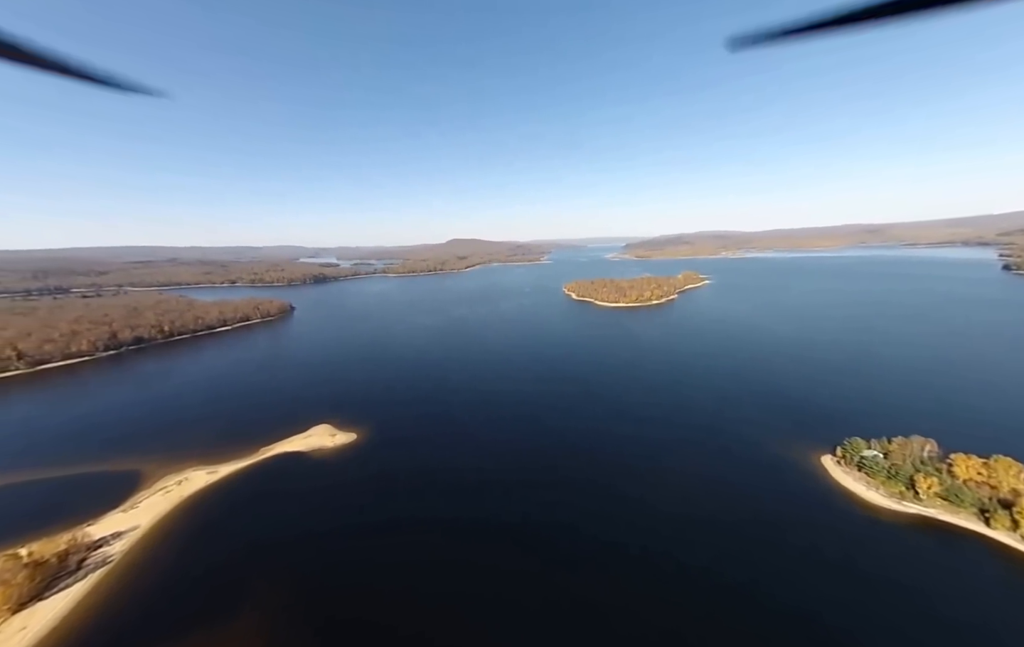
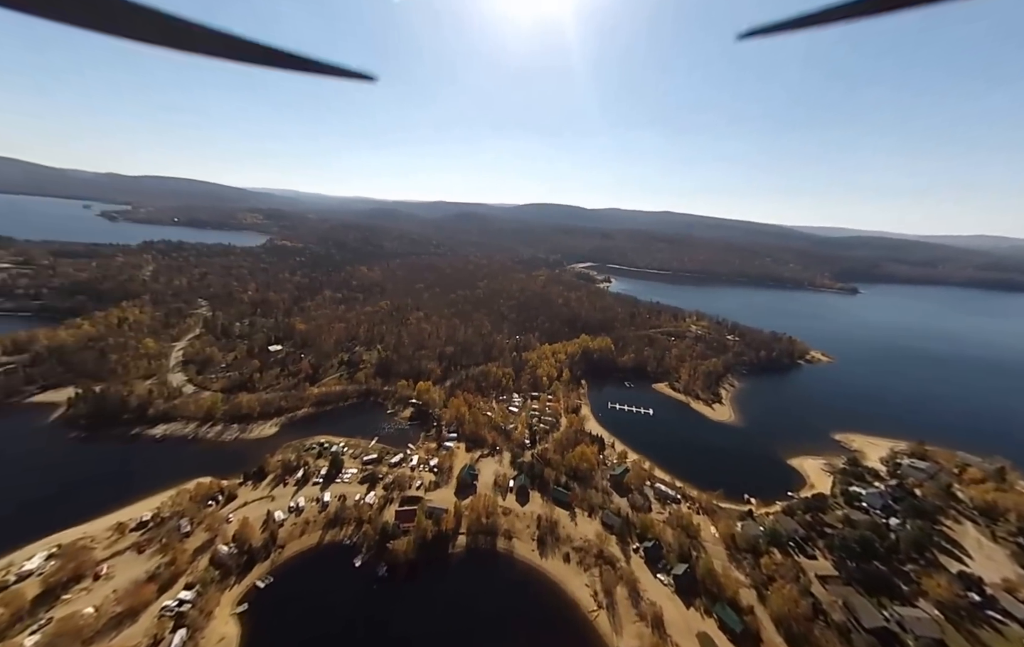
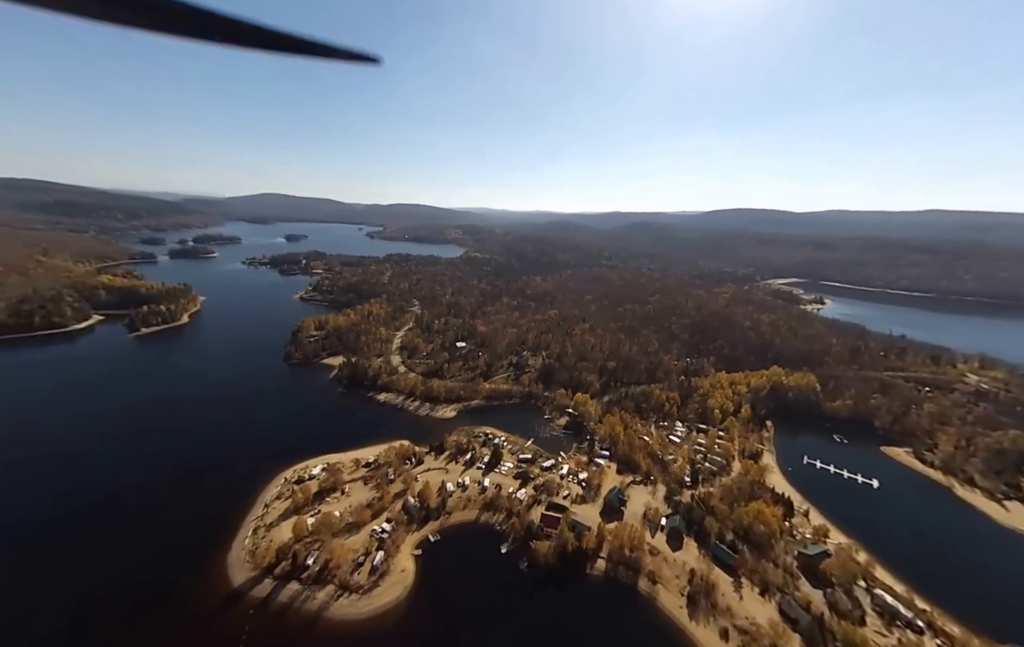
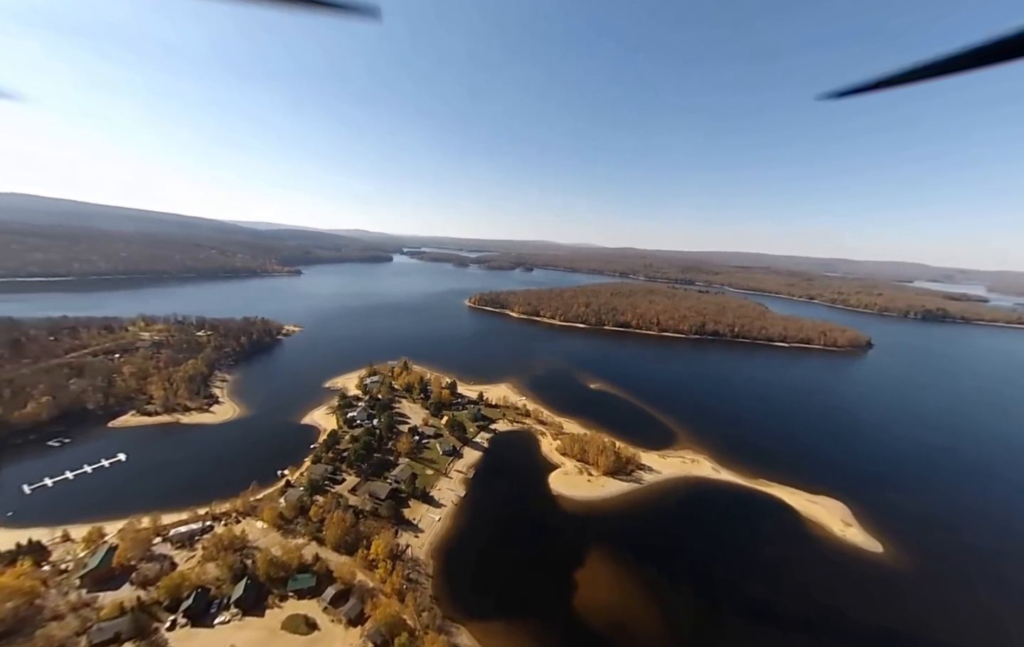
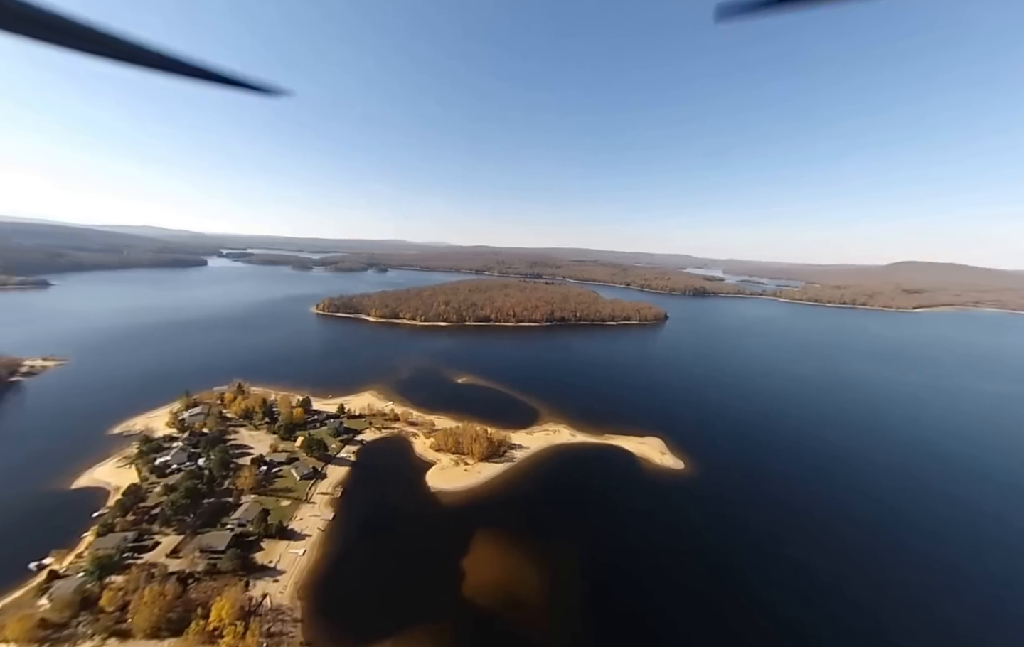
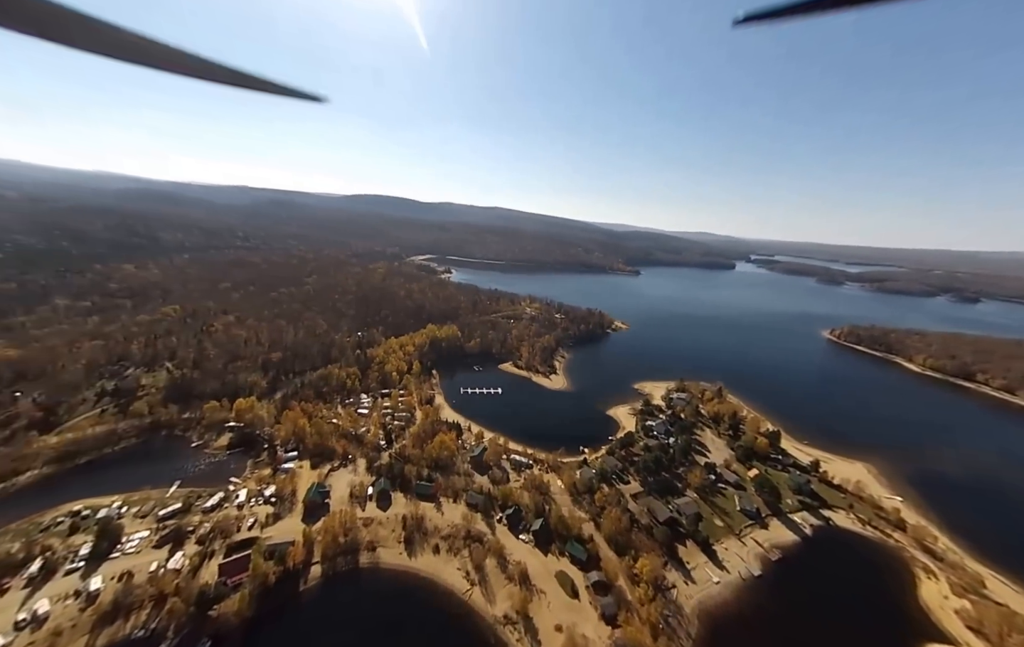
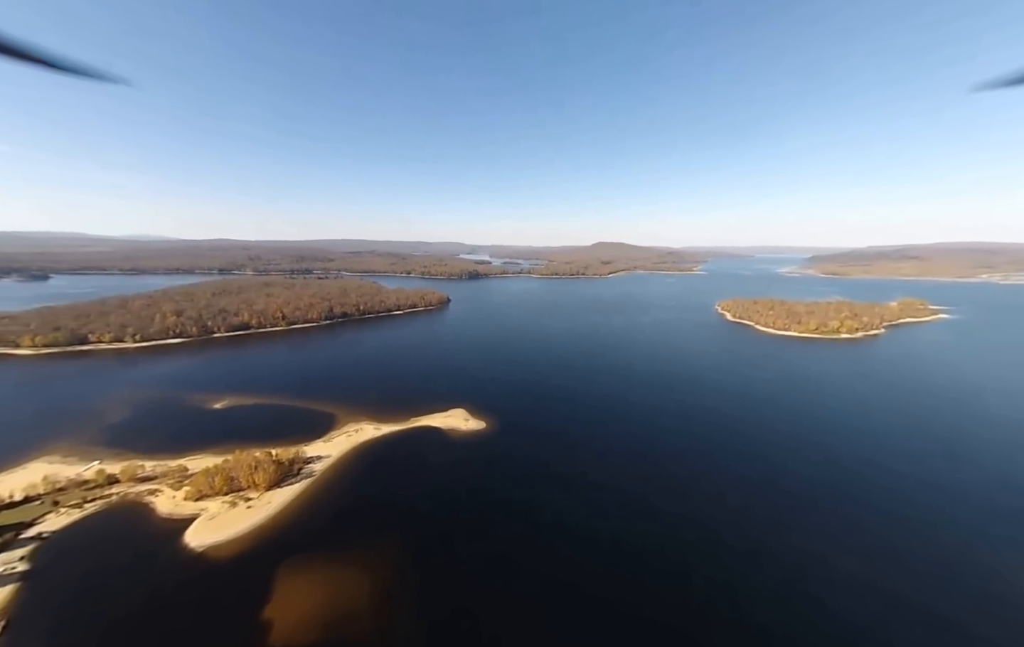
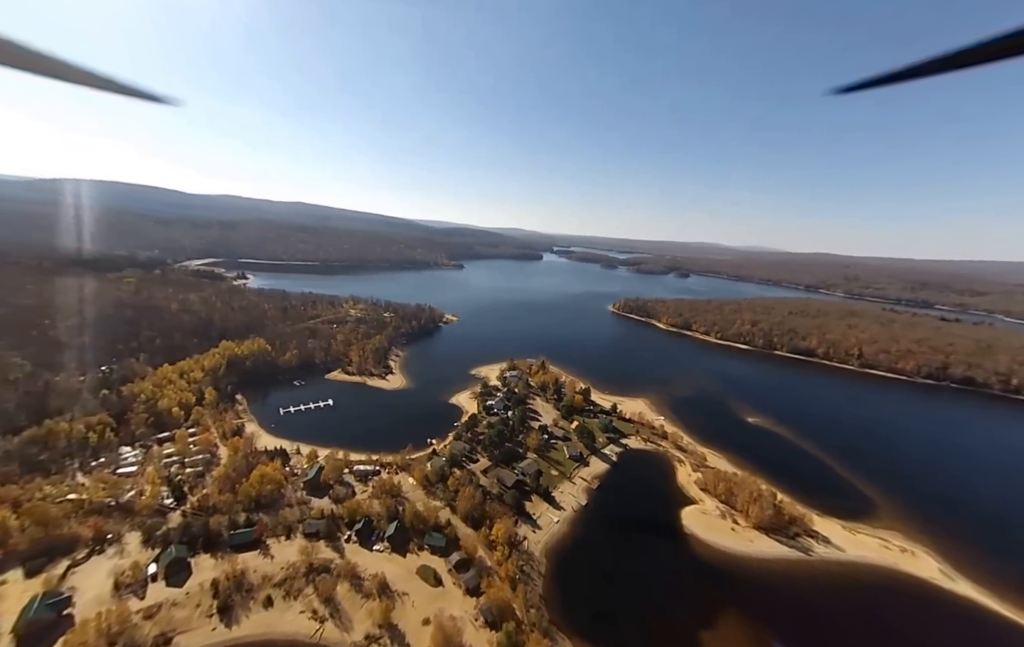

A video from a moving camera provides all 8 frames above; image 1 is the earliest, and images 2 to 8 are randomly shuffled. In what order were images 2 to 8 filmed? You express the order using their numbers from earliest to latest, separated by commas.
7, 5, 4, 8, 6, 2, 3
